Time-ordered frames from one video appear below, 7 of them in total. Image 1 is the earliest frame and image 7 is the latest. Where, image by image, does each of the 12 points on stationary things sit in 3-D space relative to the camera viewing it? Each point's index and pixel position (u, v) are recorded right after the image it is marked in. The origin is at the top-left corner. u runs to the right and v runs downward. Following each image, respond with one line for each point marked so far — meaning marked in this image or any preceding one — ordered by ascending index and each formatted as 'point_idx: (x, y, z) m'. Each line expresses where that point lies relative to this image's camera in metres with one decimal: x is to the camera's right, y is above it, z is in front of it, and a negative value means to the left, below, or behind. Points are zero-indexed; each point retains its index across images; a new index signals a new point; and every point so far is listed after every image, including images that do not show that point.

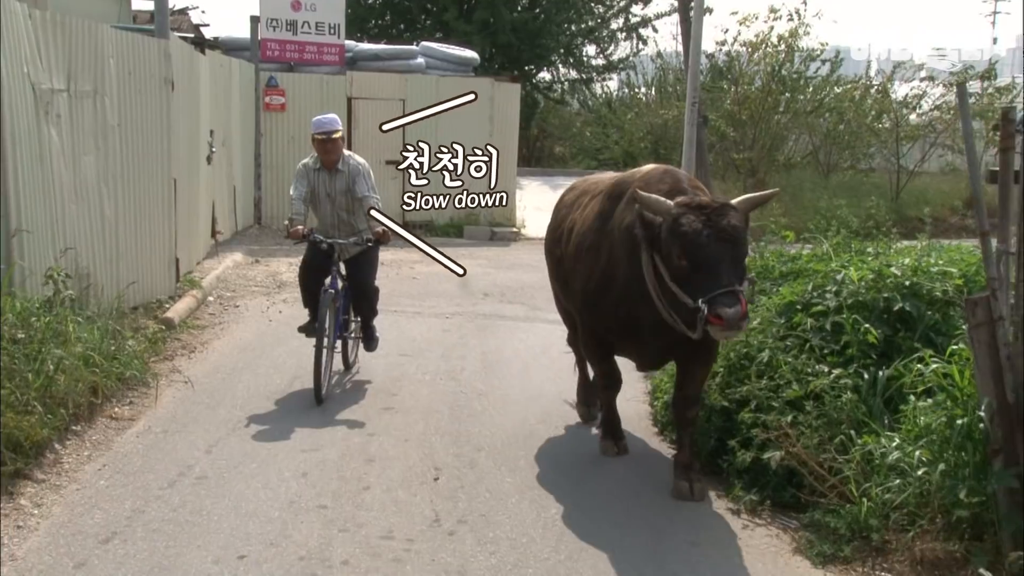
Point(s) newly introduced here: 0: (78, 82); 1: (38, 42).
0: (-4.5, +2.1, +7.7) m
1: (-4.5, +2.3, +7.0) m
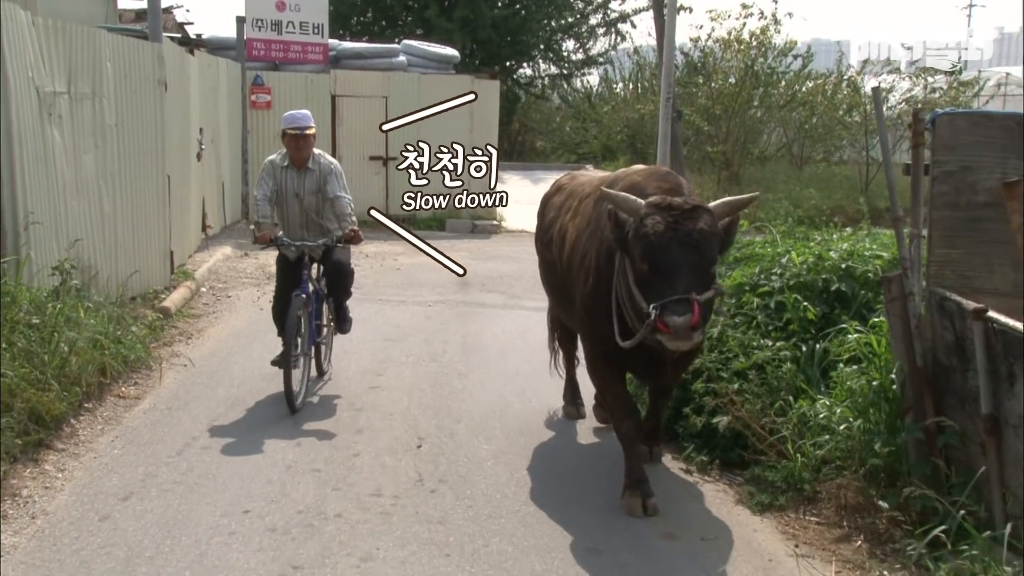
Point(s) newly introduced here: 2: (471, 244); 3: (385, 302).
0: (-4.8, +2.2, +8.2) m
1: (-4.8, +2.4, +7.5) m
2: (-0.8, +0.9, +15.2) m
3: (-1.8, -0.2, +10.6) m
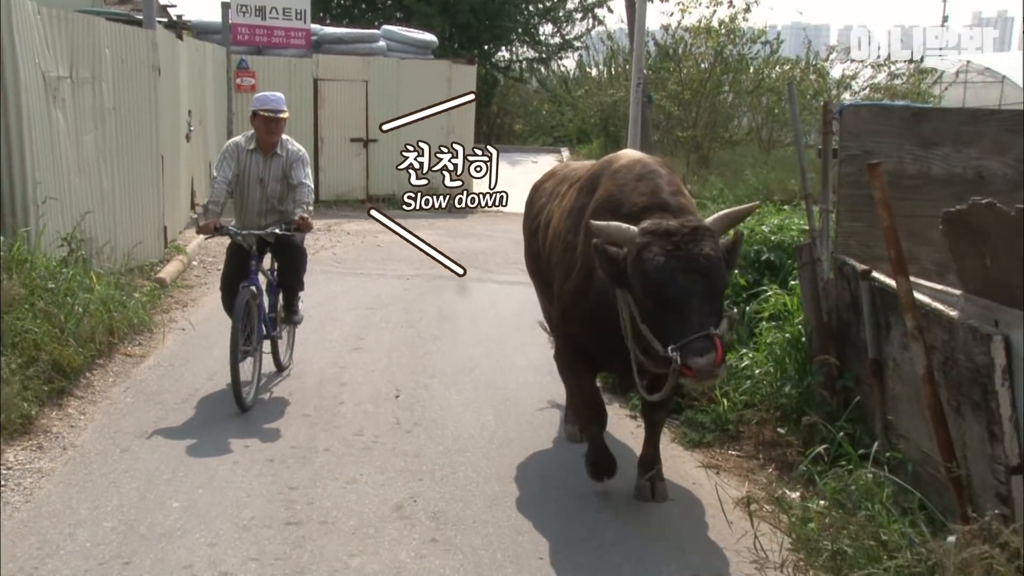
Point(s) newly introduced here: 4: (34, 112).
0: (-5.1, +2.6, +8.9) m
1: (-5.1, +2.8, +8.2) m
2: (-1.4, +1.4, +16.0) m
3: (-2.2, +0.2, +11.4) m
4: (-5.0, +1.8, +7.8) m
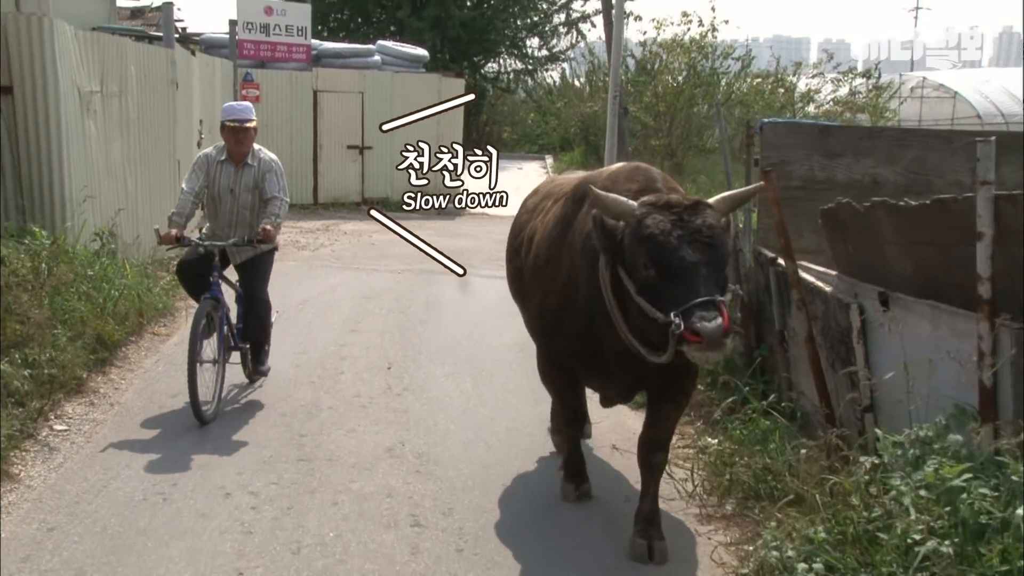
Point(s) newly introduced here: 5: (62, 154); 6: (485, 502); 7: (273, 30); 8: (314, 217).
0: (-5.4, +2.7, +10.1) m
1: (-5.4, +2.9, +9.4) m
2: (-1.7, +1.5, +17.2) m
3: (-2.5, +0.3, +12.6) m
4: (-5.2, +2.0, +8.9) m
5: (-5.2, +1.6, +8.7) m
6: (-0.2, -1.7, +5.8) m
7: (-5.7, +6.1, +17.8) m
8: (-4.4, +1.6, +16.7) m
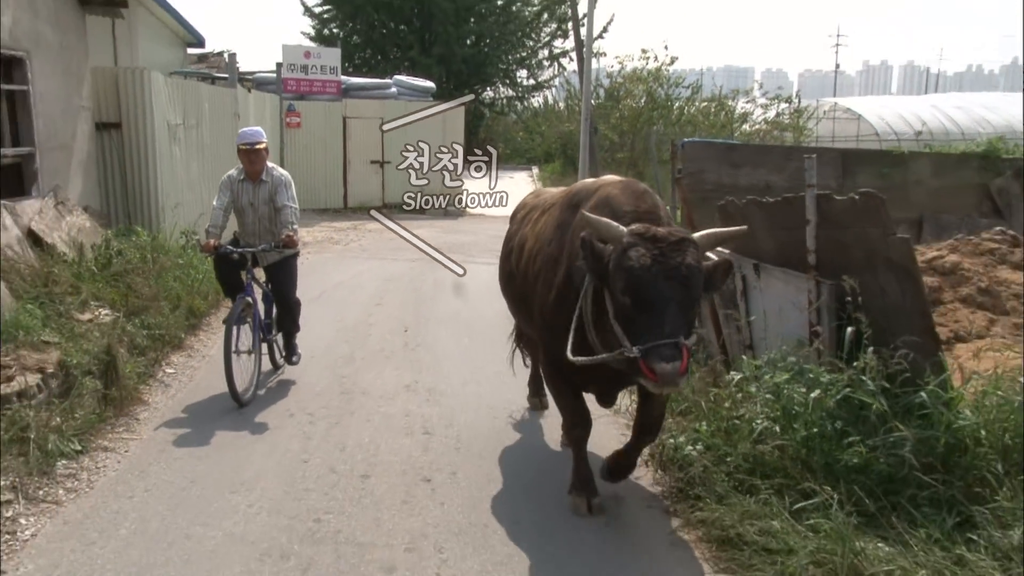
0: (-5.5, +2.9, +12.4) m
1: (-5.5, +3.1, +11.7) m
2: (-1.7, +1.6, +19.5) m
3: (-2.6, +0.5, +14.9) m
4: (-5.4, +2.1, +11.3) m
5: (-5.3, +1.7, +11.0) m
6: (-0.4, -1.4, +8.0) m
7: (-5.7, +6.2, +20.2) m
8: (-4.4, +1.7, +19.0) m
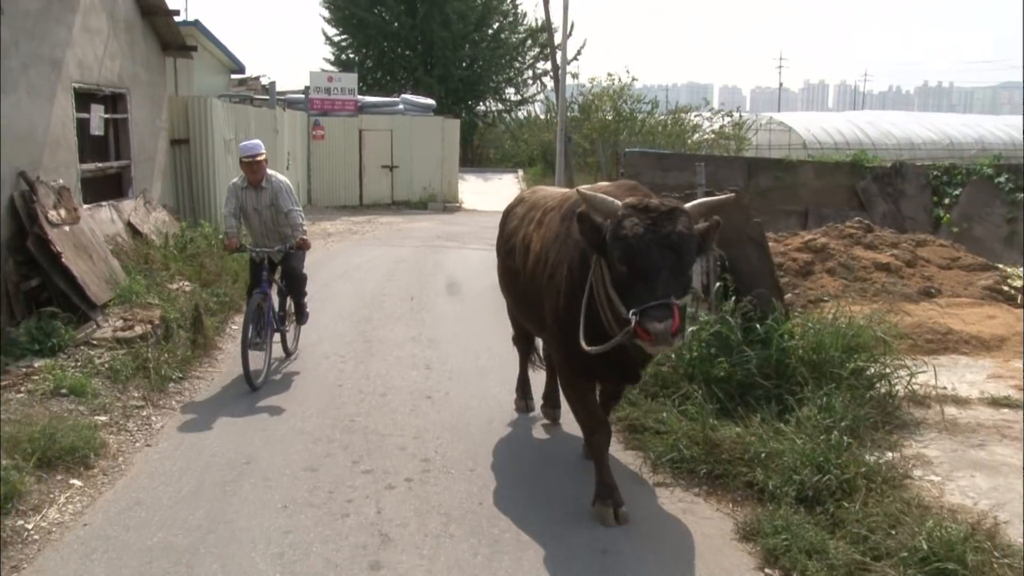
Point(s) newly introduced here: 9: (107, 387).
0: (-5.8, +3.2, +14.9) m
1: (-5.8, +3.4, +14.2) m
2: (-1.9, +2.0, +22.0) m
3: (-2.8, +0.8, +17.4) m
4: (-5.6, +2.4, +13.8) m
5: (-5.6, +2.0, +13.5) m
6: (-0.6, -1.1, +10.5) m
7: (-5.9, +6.6, +22.7) m
8: (-4.6, +2.1, +21.5) m
9: (-3.5, -0.8, +6.4) m
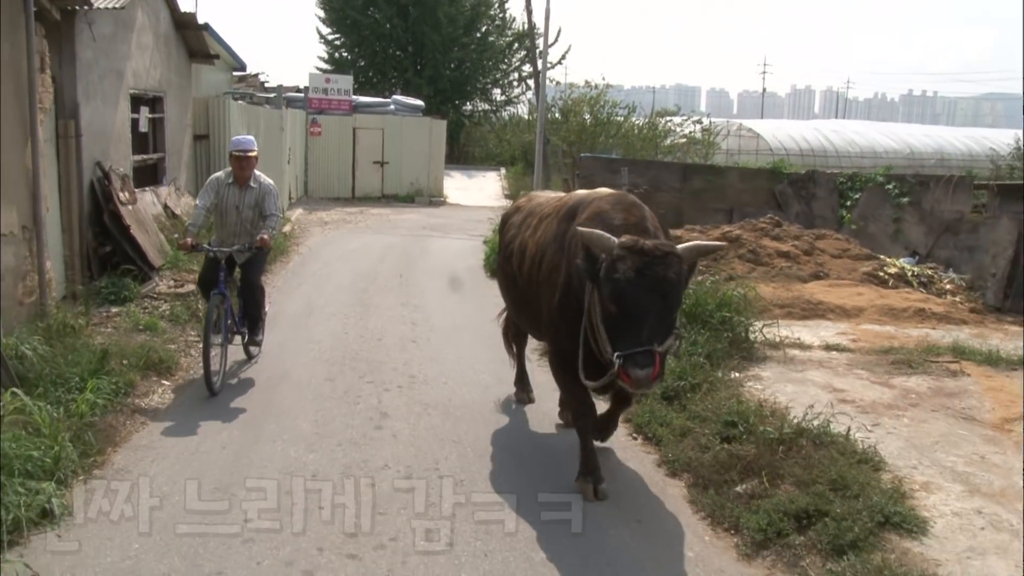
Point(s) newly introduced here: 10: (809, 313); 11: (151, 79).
0: (-6.3, +3.7, +16.9) m
1: (-6.2, +3.9, +16.2) m
2: (-2.6, +2.4, +24.0) m
3: (-3.4, +1.2, +19.4) m
4: (-6.1, +2.9, +15.8) m
5: (-6.1, +2.5, +15.5) m
6: (-1.1, -0.7, +12.6) m
7: (-6.5, +7.1, +24.6) m
8: (-5.2, +2.5, +23.5) m
9: (-3.8, -0.4, +8.4) m
10: (+3.8, -0.3, +9.6) m
11: (-5.6, +3.2, +11.6) m
